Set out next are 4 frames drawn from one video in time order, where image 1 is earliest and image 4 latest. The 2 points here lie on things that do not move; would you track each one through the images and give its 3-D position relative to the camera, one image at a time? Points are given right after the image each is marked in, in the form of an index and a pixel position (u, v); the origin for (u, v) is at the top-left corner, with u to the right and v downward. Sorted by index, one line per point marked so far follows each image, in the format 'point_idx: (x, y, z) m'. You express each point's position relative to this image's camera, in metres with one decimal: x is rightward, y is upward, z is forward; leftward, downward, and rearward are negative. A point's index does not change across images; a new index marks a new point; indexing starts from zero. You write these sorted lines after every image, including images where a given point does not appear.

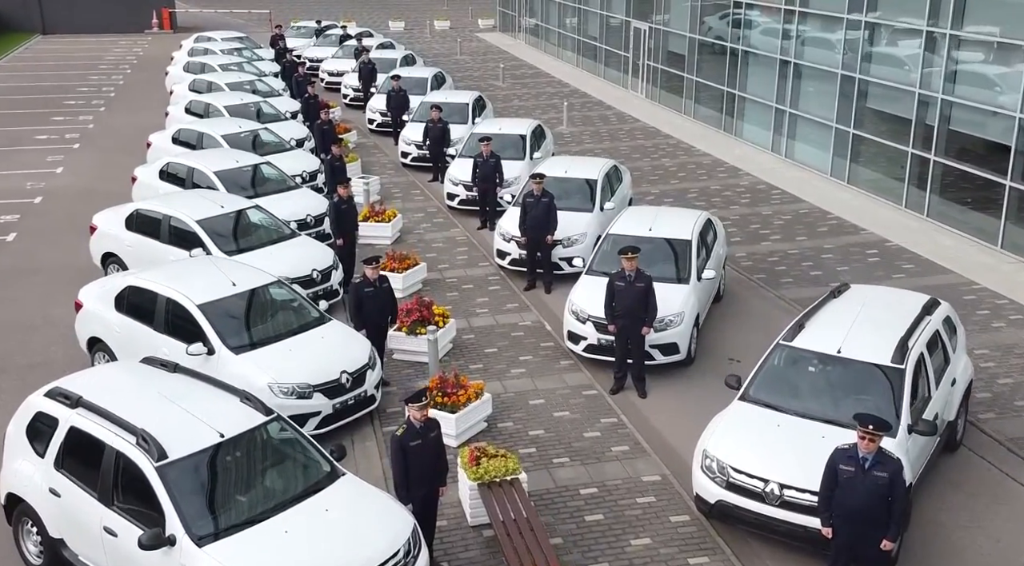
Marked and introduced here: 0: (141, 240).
0: (-5.4, +0.6, +15.1) m
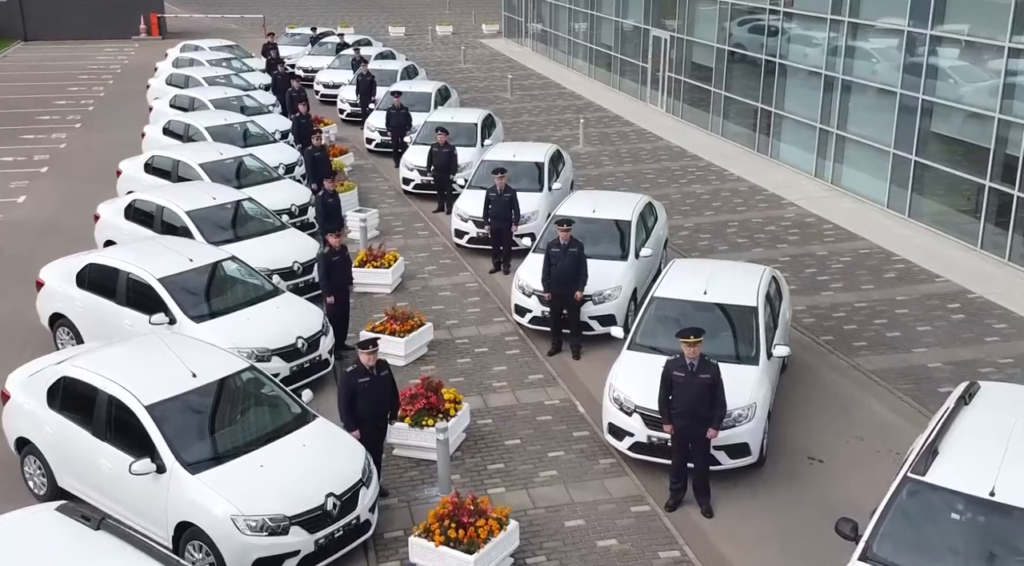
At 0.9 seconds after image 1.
0: (-5.1, -0.2, +12.7) m
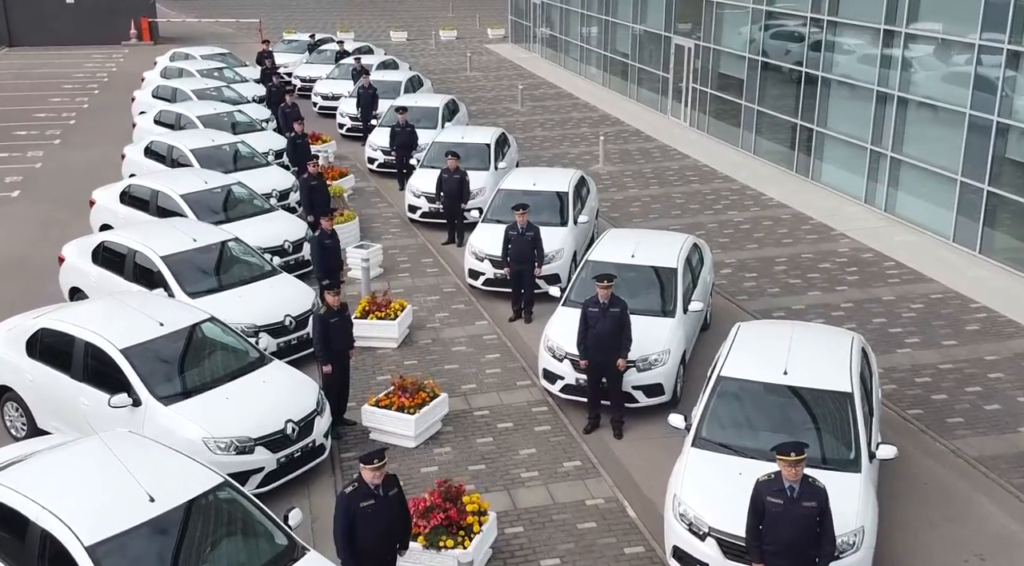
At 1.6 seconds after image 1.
0: (-4.8, -0.9, +10.7) m
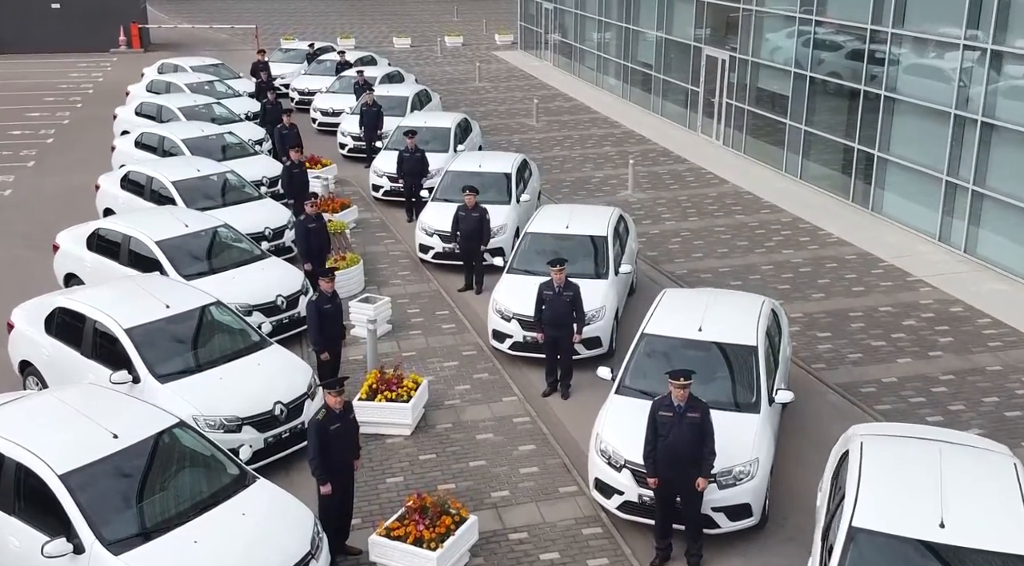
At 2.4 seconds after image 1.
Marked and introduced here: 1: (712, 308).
0: (-4.4, -1.7, +8.3) m
1: (+2.1, -0.3, +10.7) m
